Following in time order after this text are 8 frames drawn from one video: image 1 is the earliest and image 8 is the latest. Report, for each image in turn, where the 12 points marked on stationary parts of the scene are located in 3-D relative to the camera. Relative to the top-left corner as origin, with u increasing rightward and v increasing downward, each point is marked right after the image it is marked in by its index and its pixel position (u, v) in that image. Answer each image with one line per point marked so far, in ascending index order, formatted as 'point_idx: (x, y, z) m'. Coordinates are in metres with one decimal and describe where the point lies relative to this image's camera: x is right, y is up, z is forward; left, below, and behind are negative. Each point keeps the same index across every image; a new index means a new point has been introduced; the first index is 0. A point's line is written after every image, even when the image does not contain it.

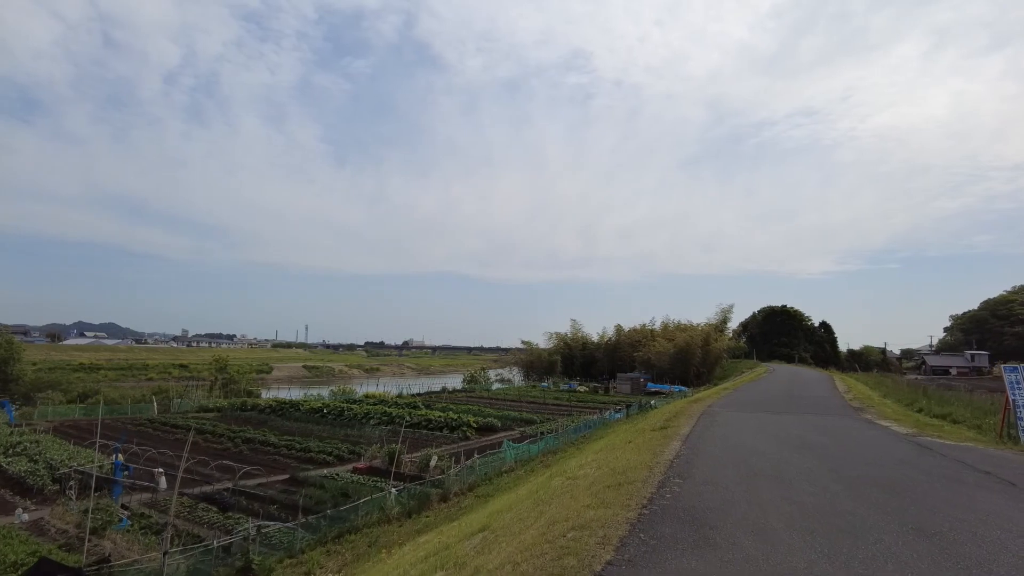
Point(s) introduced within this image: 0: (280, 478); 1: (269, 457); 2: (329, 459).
0: (-5.9, -4.9, +14.6) m
1: (-7.2, -5.1, +17.0) m
2: (-5.4, -5.1, +17.1) m
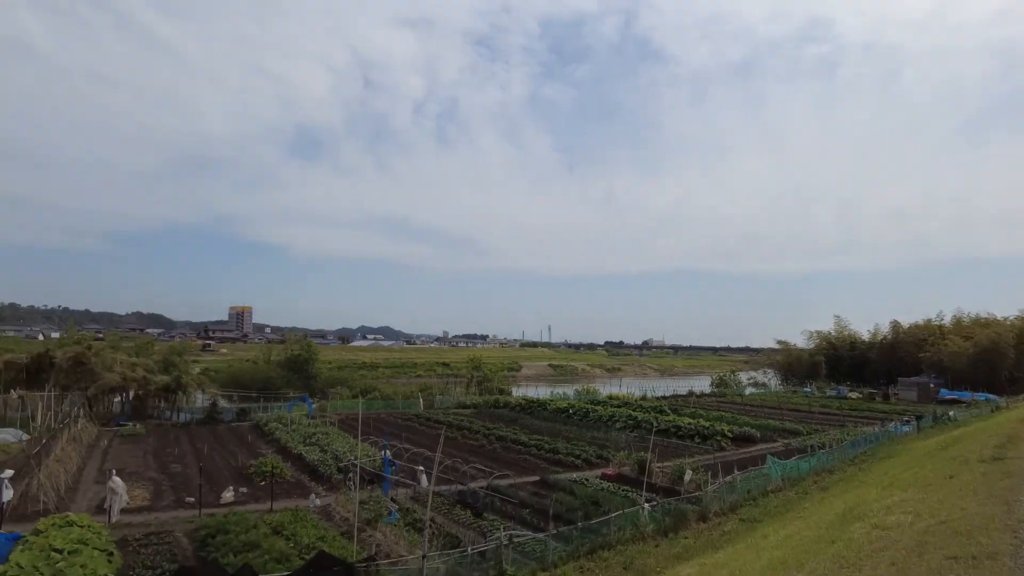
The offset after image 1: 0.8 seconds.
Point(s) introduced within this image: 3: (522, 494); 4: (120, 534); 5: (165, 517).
0: (+0.6, -5.0, +14.7) m
1: (+0.4, -5.1, +17.4) m
2: (+2.0, -5.1, +16.8) m
3: (+0.2, -4.7, +12.8) m
4: (-6.5, -4.1, +9.3) m
5: (-6.6, -4.4, +10.7) m
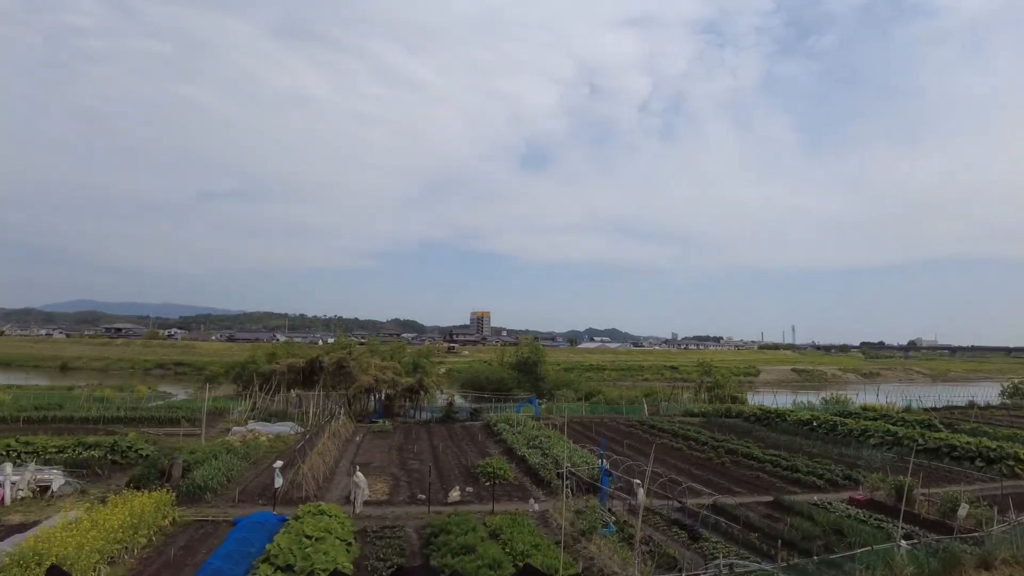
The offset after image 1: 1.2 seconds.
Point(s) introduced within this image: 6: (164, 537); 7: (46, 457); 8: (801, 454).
0: (+5.8, -4.9, +13.1) m
1: (+6.6, -5.0, +15.7) m
2: (+7.9, -5.0, +14.5) m
3: (+4.8, -4.6, +11.4) m
4: (-2.8, -4.4, +10.5) m
5: (-2.4, -4.7, +11.8) m
6: (-5.8, -4.2, +9.5) m
7: (-11.0, -4.0, +13.3) m
8: (+9.2, -5.3, +18.0) m
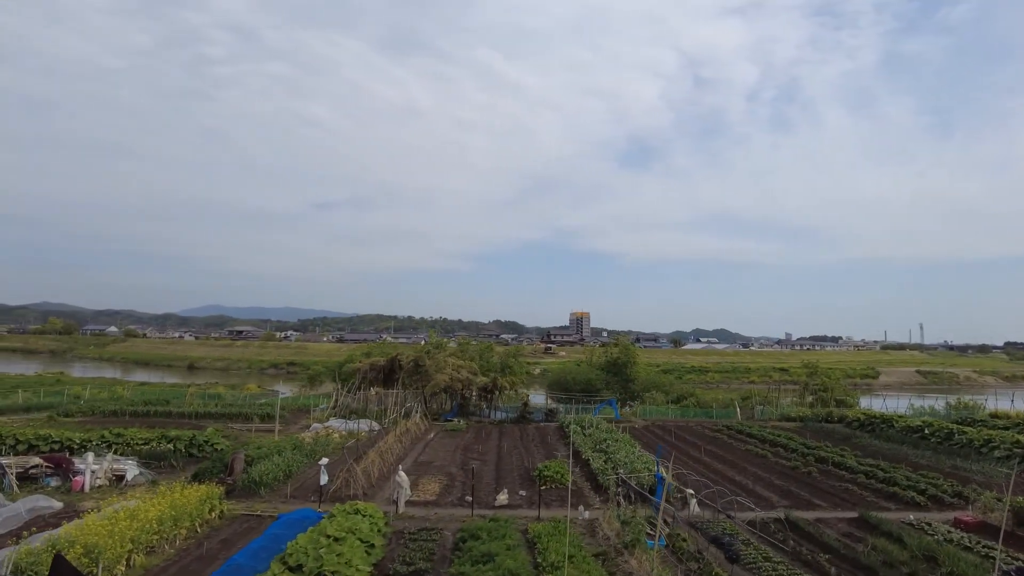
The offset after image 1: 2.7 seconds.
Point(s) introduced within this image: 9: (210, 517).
0: (+6.8, -4.6, +11.4) m
1: (+8.0, -4.8, +13.9) m
2: (+9.1, -4.7, +12.5) m
3: (+5.5, -4.4, +10.0) m
4: (-2.1, -4.3, +10.4) m
5: (-1.4, -4.6, +11.5) m
6: (-5.2, -4.2, +9.8) m
7: (-9.7, -4.1, +14.4) m
8: (+11.0, -4.9, +15.7) m
9: (-5.4, -4.1, +10.0) m
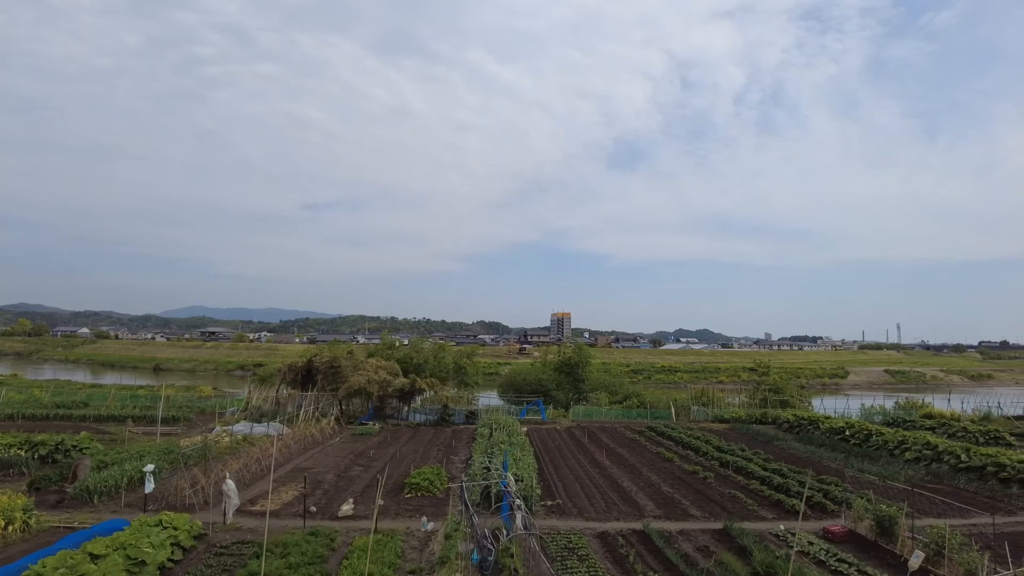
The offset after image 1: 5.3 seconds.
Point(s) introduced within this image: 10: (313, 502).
0: (+3.8, -4.5, +10.8) m
1: (+5.1, -4.7, +13.2) m
2: (+6.2, -4.6, +11.9) m
3: (+2.6, -4.3, +9.3) m
4: (-5.0, -4.2, +9.6) m
5: (-4.4, -4.5, +10.8) m
6: (-8.2, -4.1, +9.0) m
7: (-12.7, -4.0, +13.6) m
8: (+8.0, -4.8, +15.1) m
9: (-8.3, -4.0, +9.2) m
10: (-4.3, -4.7, +12.6) m
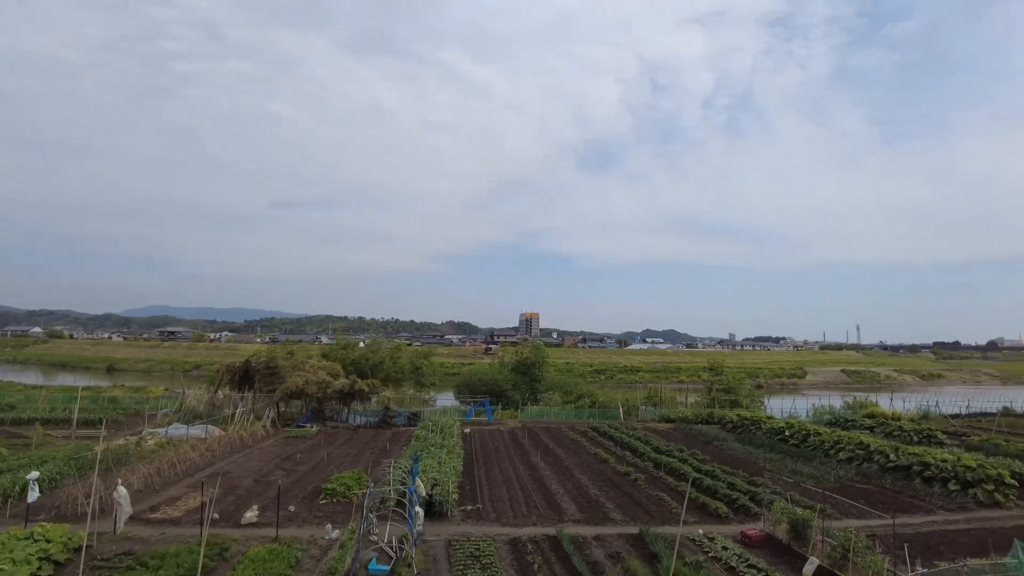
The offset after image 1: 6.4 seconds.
0: (+2.2, -4.5, +10.5) m
1: (+3.3, -4.7, +13.0) m
2: (+4.5, -4.5, +11.7) m
3: (+1.0, -4.2, +9.0) m
4: (-6.6, -4.2, +8.9) m
5: (-6.0, -4.4, +10.1) m
6: (-9.7, -4.0, +8.1) m
7: (-14.4, -3.9, +12.5) m
8: (+6.2, -4.8, +15.0) m
9: (-9.8, -3.9, +8.4) m
10: (-6.0, -4.7, +12.0) m
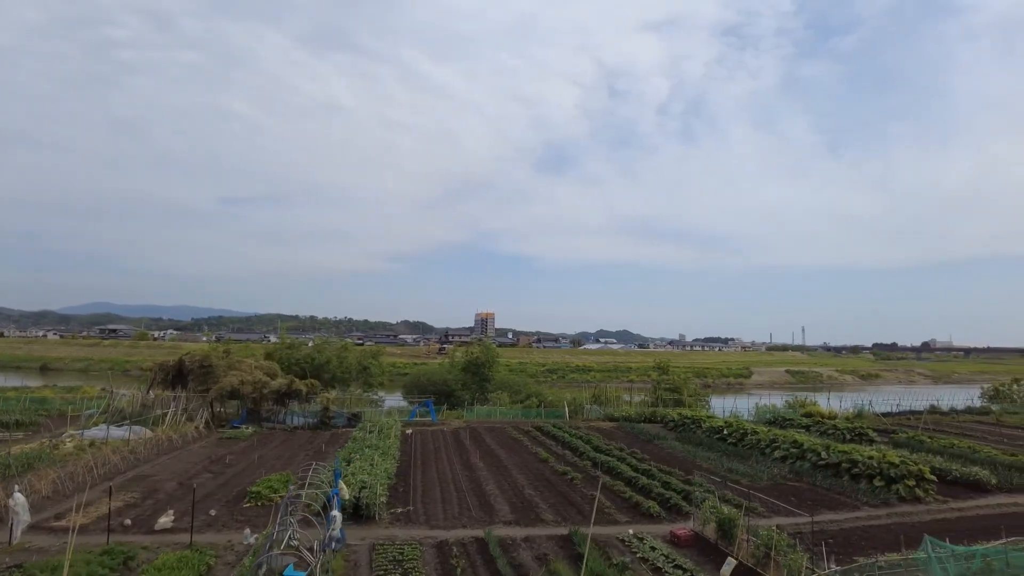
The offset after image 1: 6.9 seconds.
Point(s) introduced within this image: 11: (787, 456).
0: (+0.9, -4.4, +10.3) m
1: (+1.8, -4.6, +12.9) m
2: (+3.1, -4.5, +11.7) m
3: (-0.1, -4.2, +8.7) m
4: (-7.7, -4.0, +8.1) m
5: (-7.2, -4.3, +9.4) m
6: (-10.8, -3.8, +7.1) m
7: (-15.8, -3.7, +11.1) m
8: (+4.5, -4.8, +15.1) m
9: (-10.9, -3.7, +7.3) m
10: (-7.4, -4.5, +11.2) m
11: (+7.8, -4.8, +16.0) m
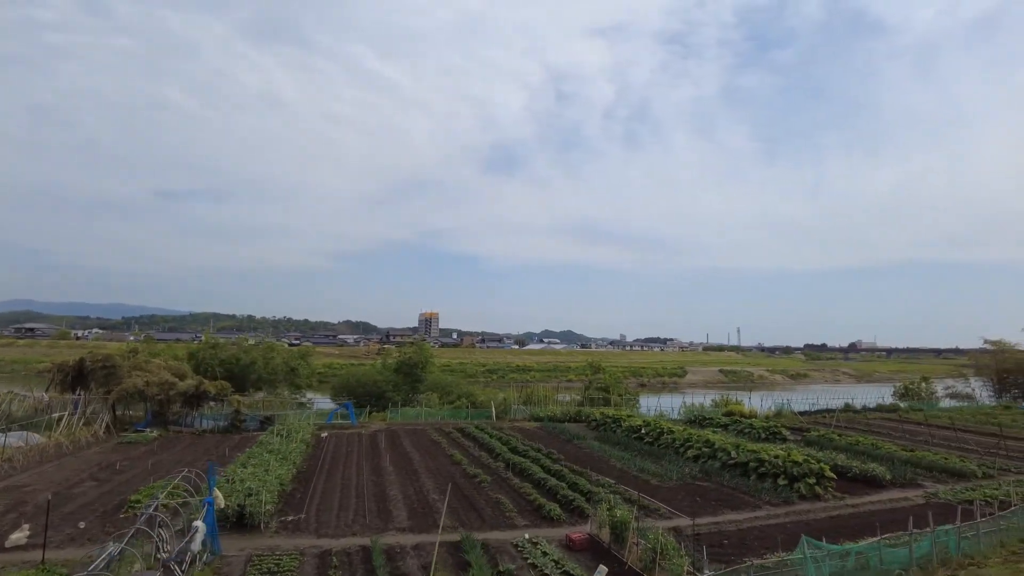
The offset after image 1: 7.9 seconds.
0: (-0.9, -4.4, +10.0) m
1: (-0.3, -4.6, +12.7) m
2: (+1.1, -4.5, +11.6) m
3: (-1.9, -4.1, +8.3) m
4: (-9.4, -3.9, +7.0) m
5: (-9.0, -4.2, +8.3) m
6: (-12.3, -3.7, +5.8) m
7: (-17.7, -3.4, +9.3) m
8: (+2.2, -4.8, +15.1) m
9: (-12.5, -3.5, +6.0) m
10: (-9.3, -4.4, +10.1) m
11: (+5.4, -4.8, +16.3) m
